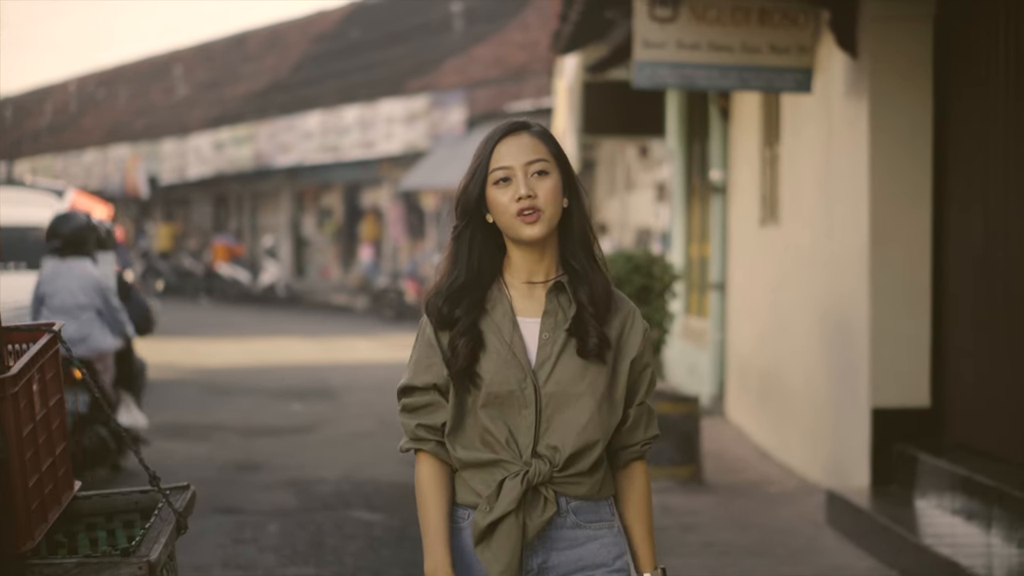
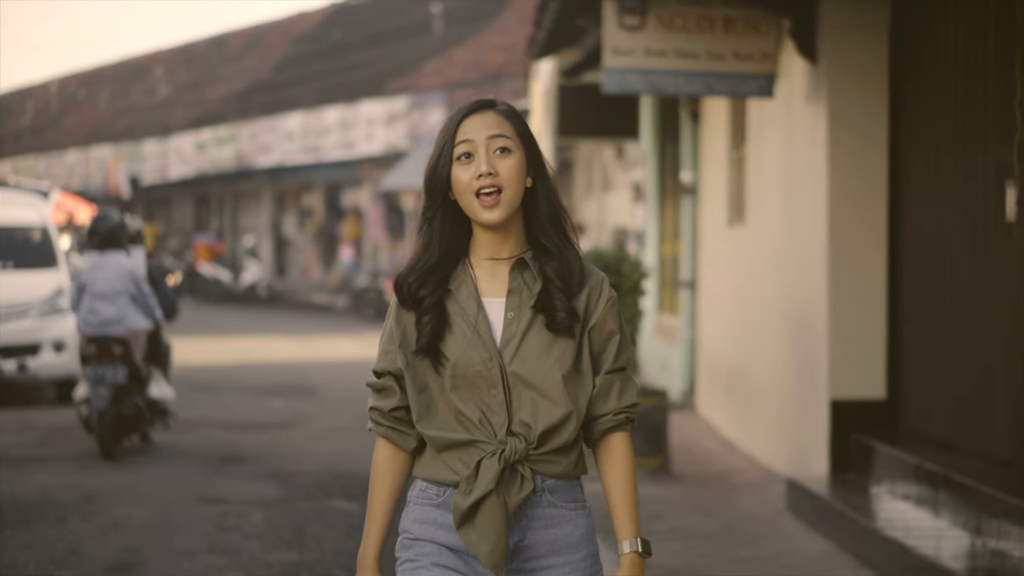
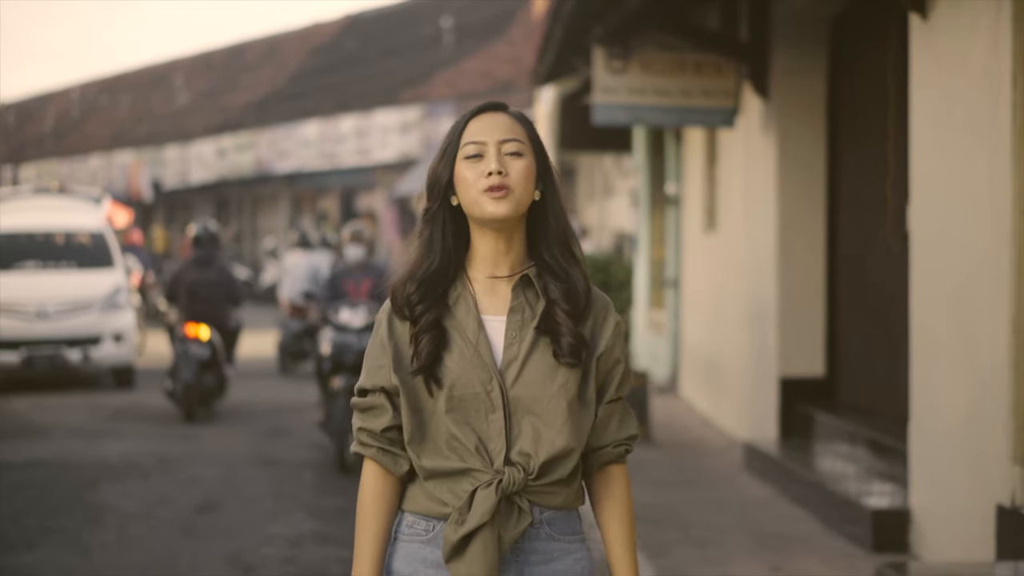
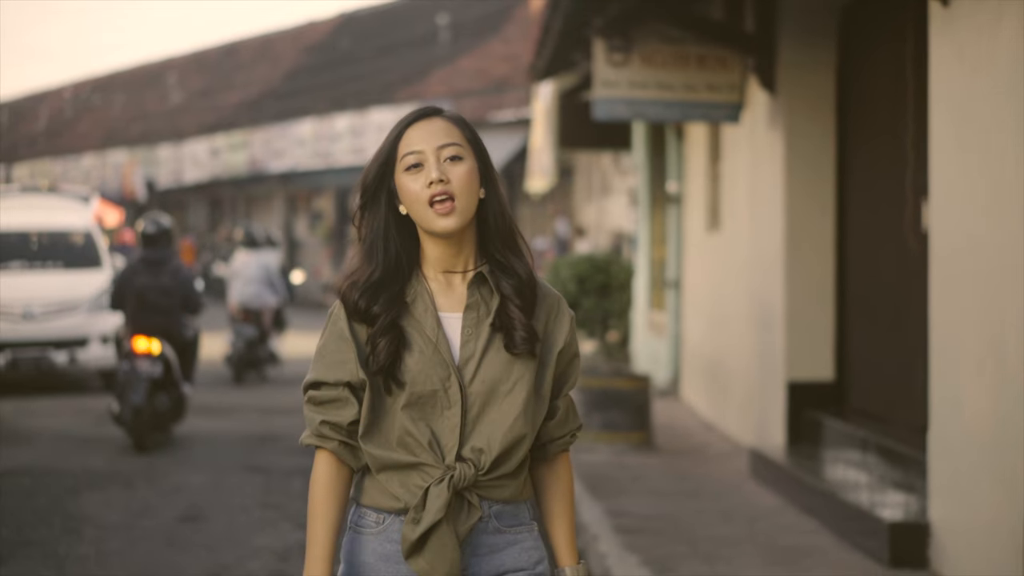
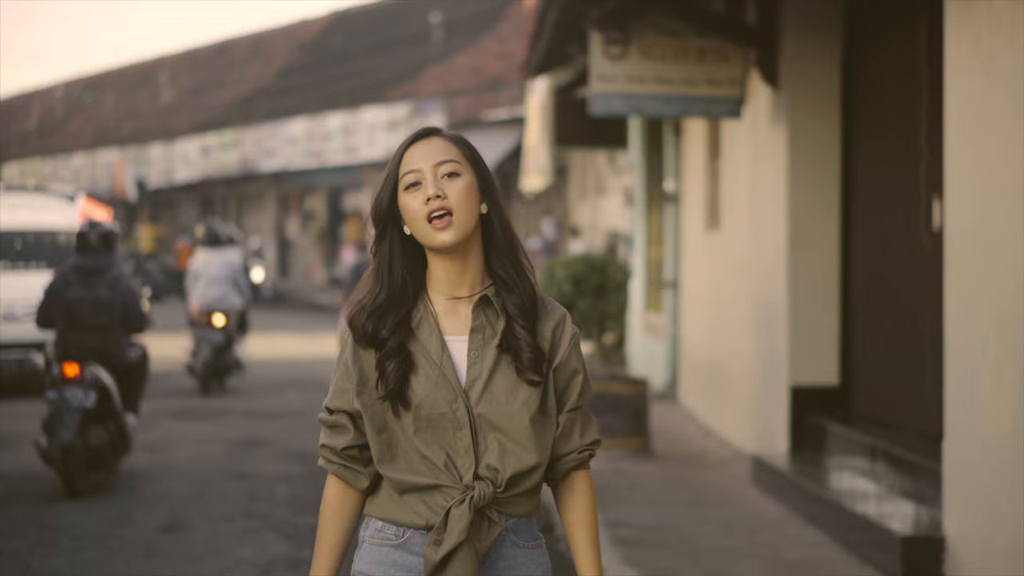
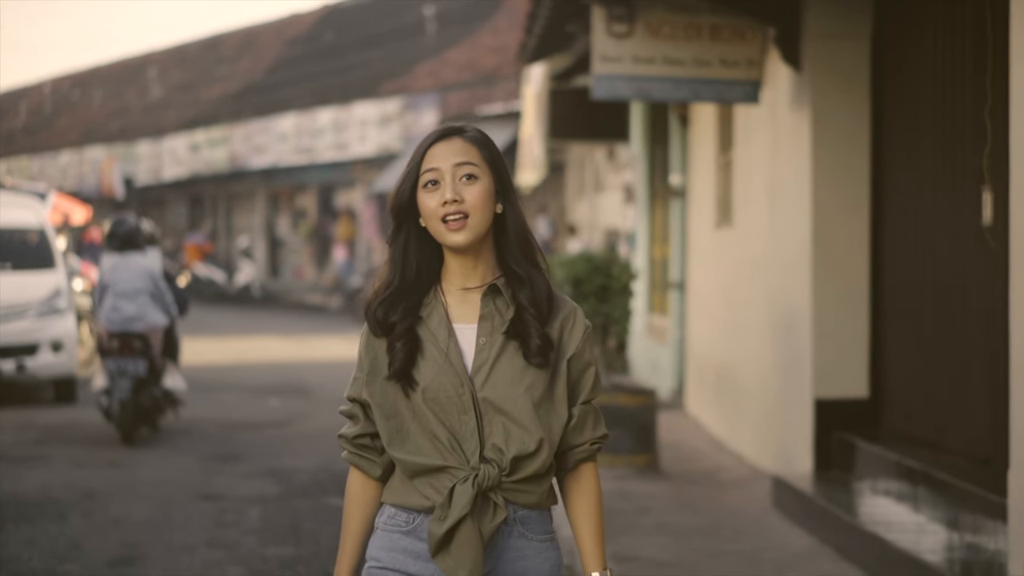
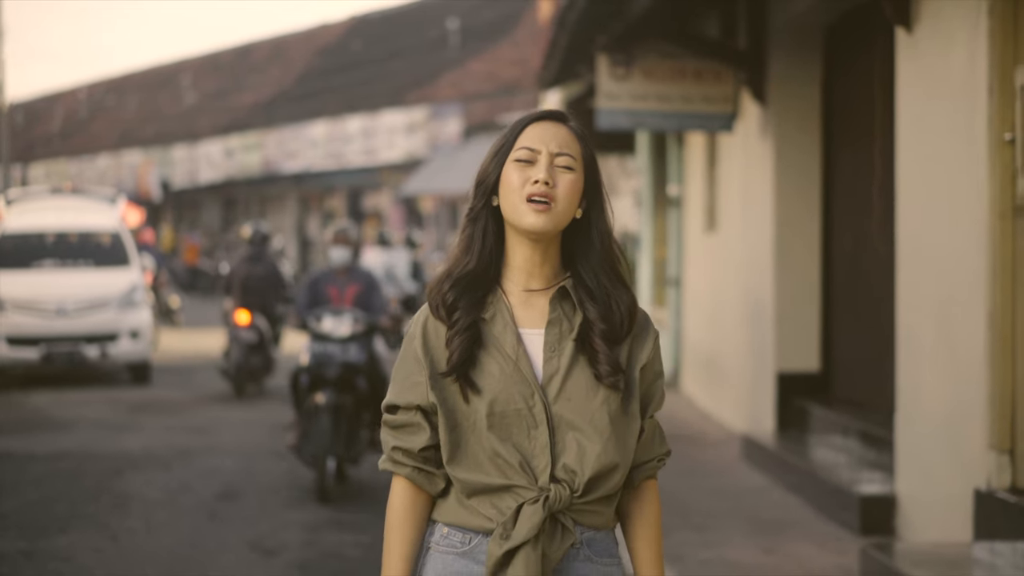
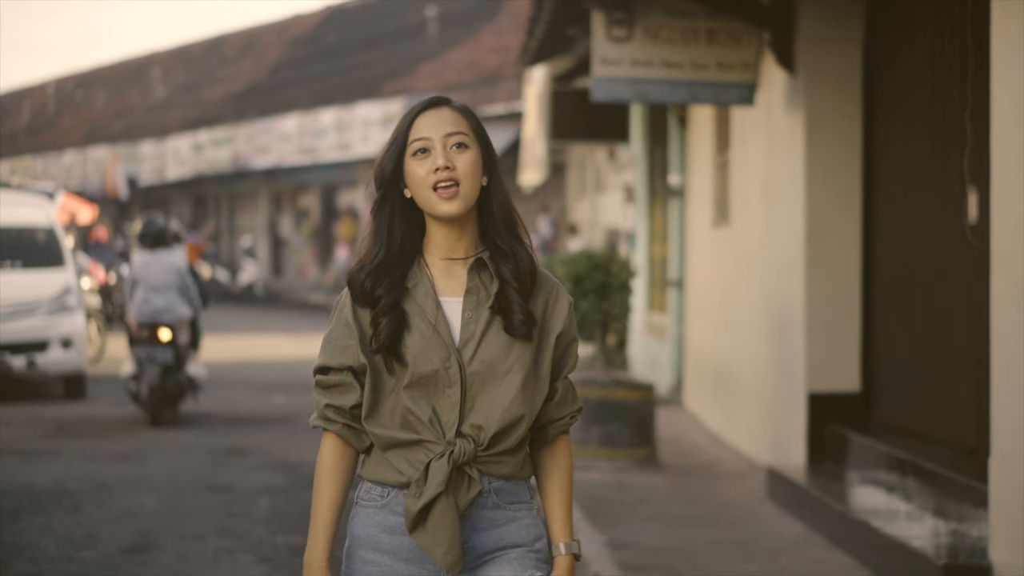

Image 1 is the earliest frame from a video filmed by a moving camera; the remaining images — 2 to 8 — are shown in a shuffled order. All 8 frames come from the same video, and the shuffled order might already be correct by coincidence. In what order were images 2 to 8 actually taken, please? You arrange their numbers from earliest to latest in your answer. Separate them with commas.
2, 6, 8, 5, 4, 3, 7
